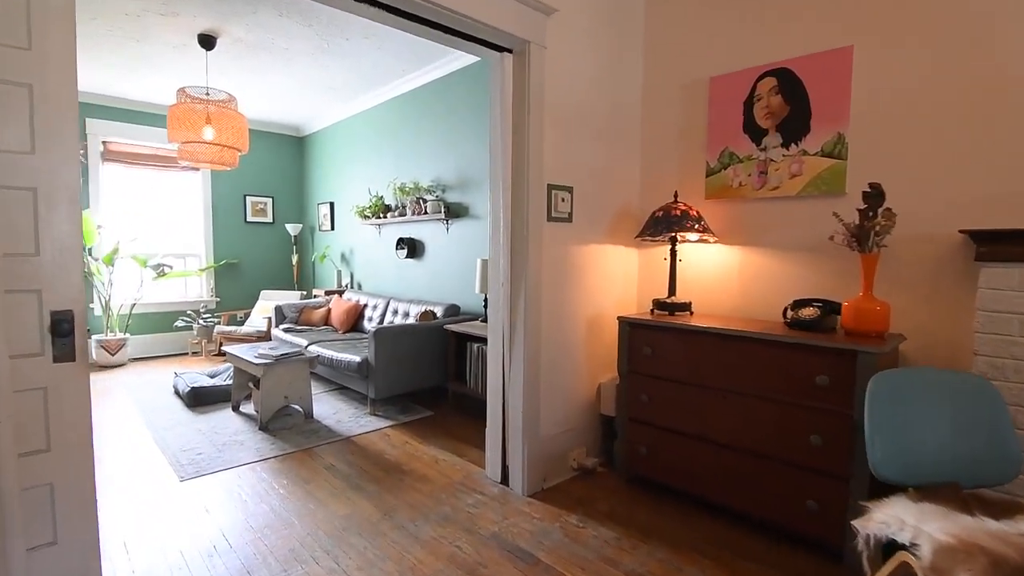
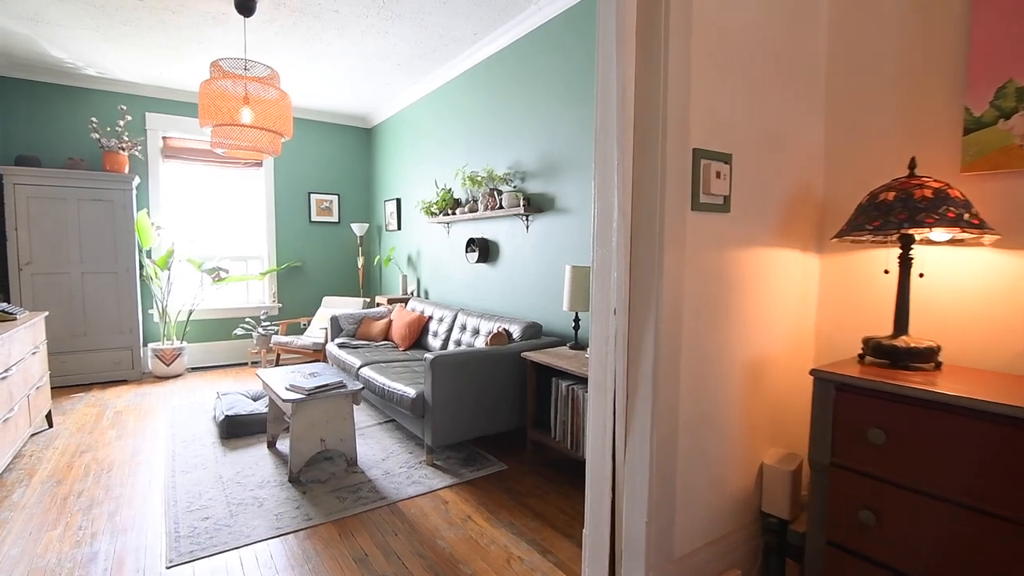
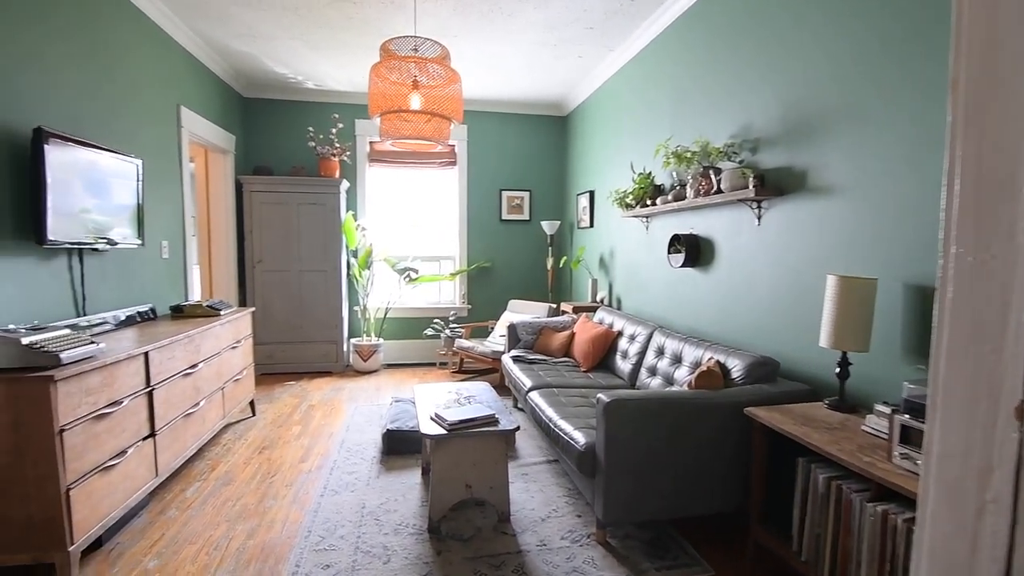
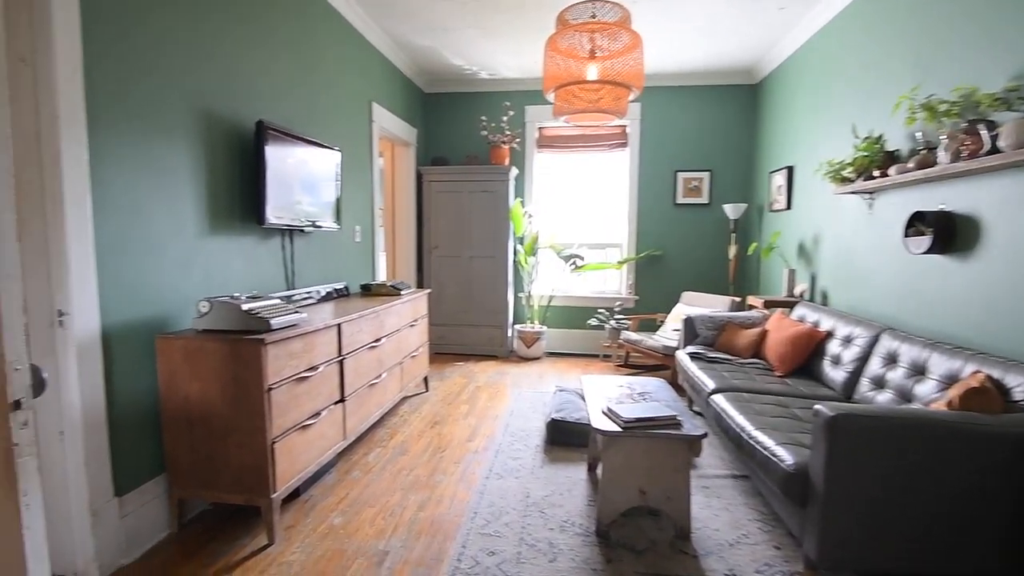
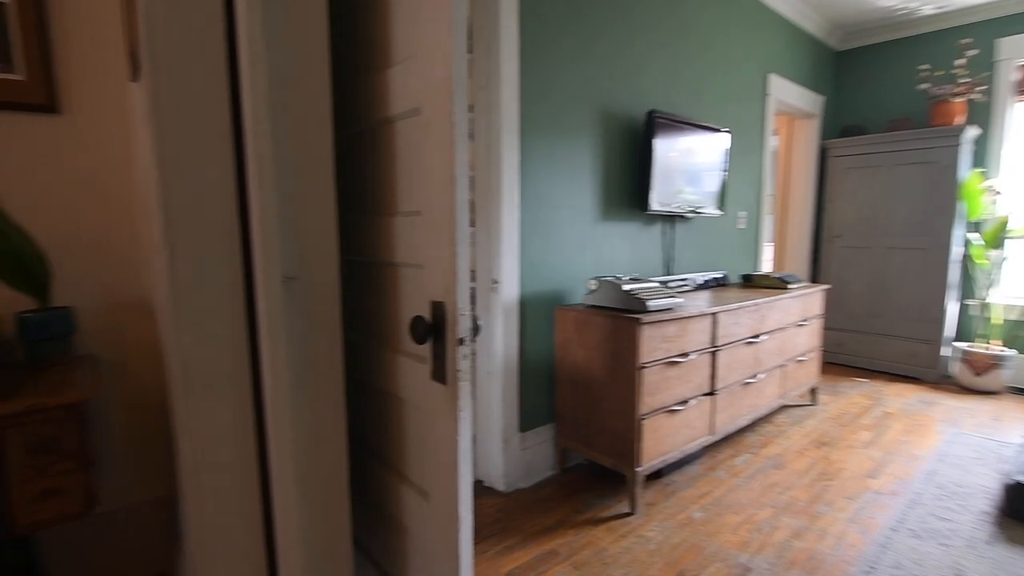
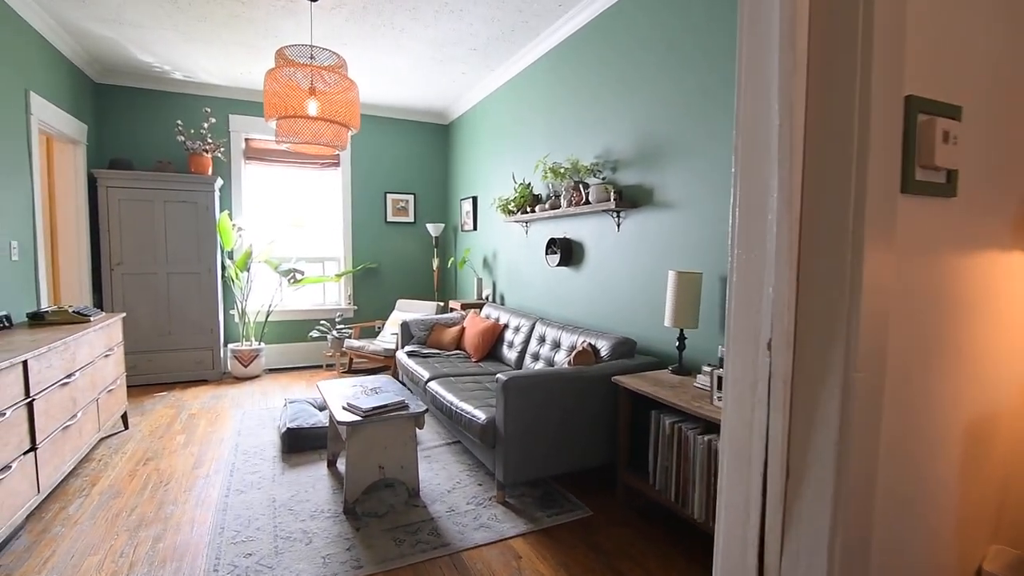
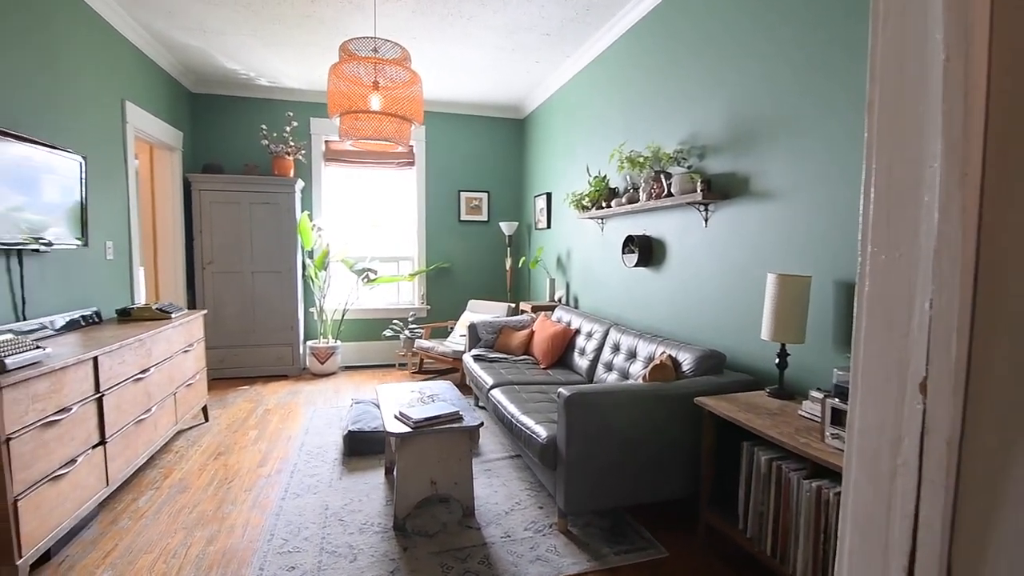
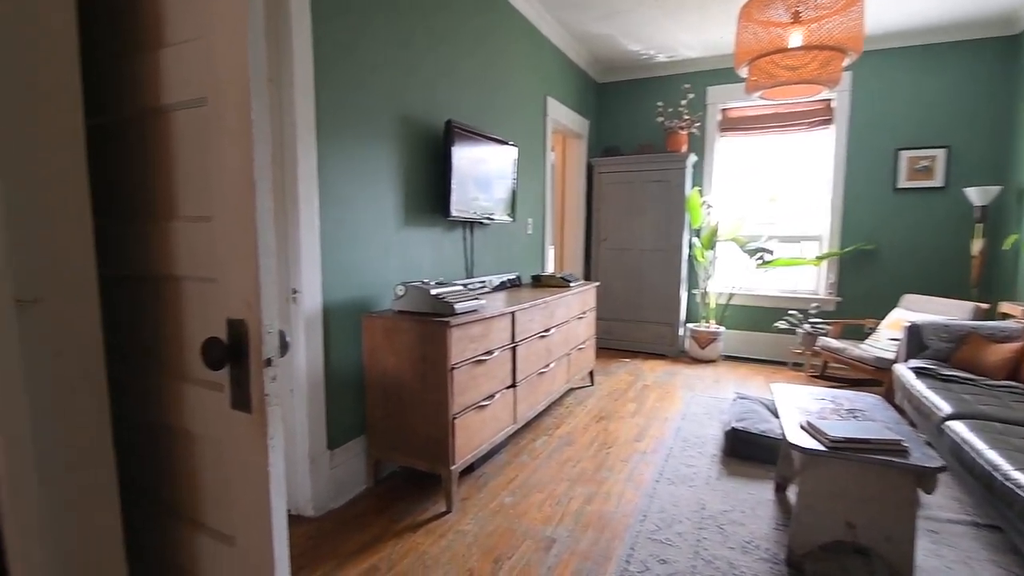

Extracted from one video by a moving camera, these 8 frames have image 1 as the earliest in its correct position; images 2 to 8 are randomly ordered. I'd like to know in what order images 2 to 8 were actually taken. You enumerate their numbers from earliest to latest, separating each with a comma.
2, 6, 7, 3, 4, 8, 5
